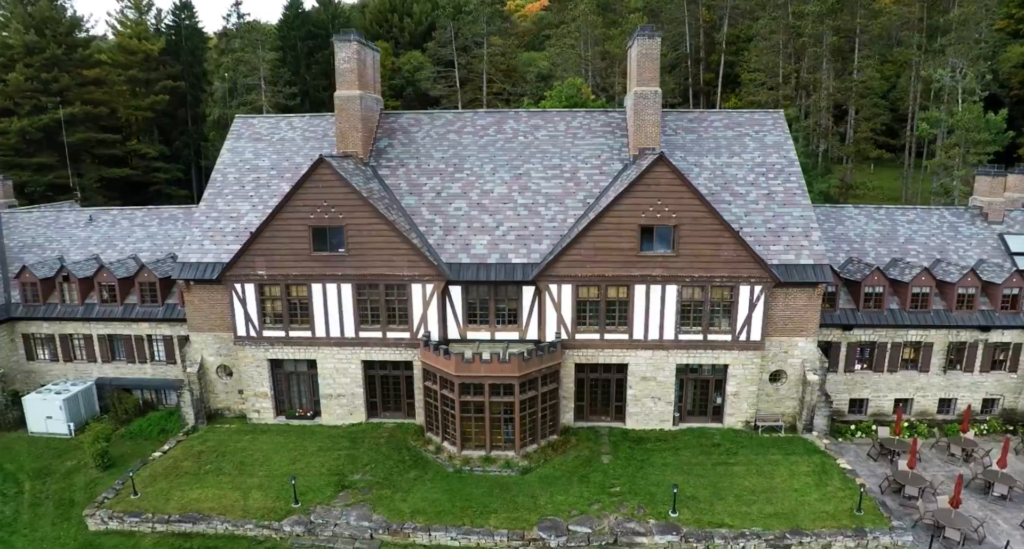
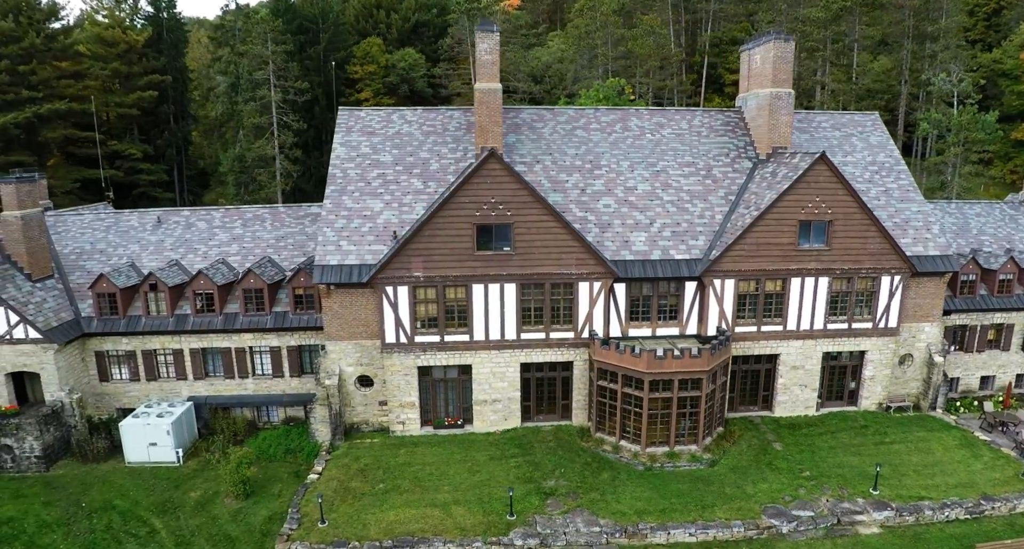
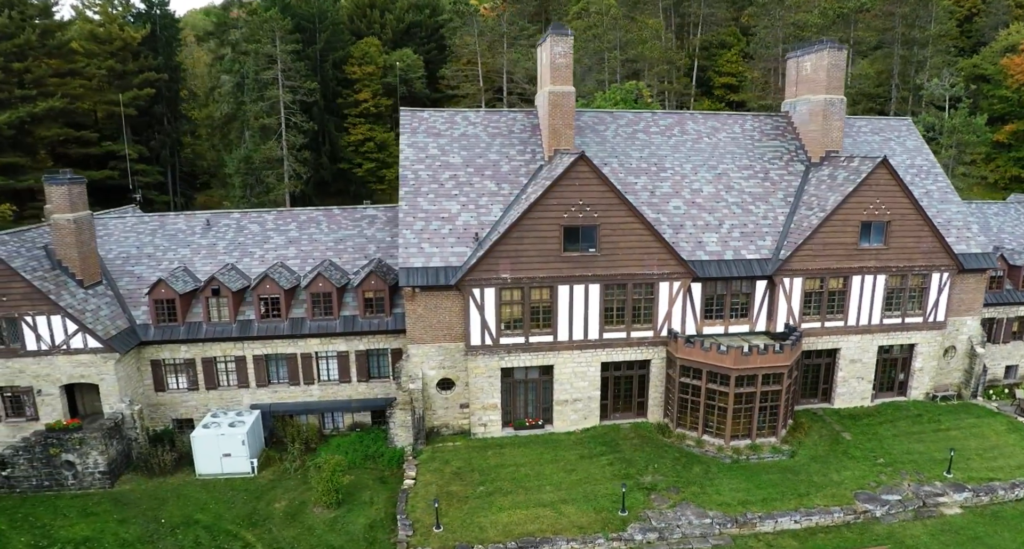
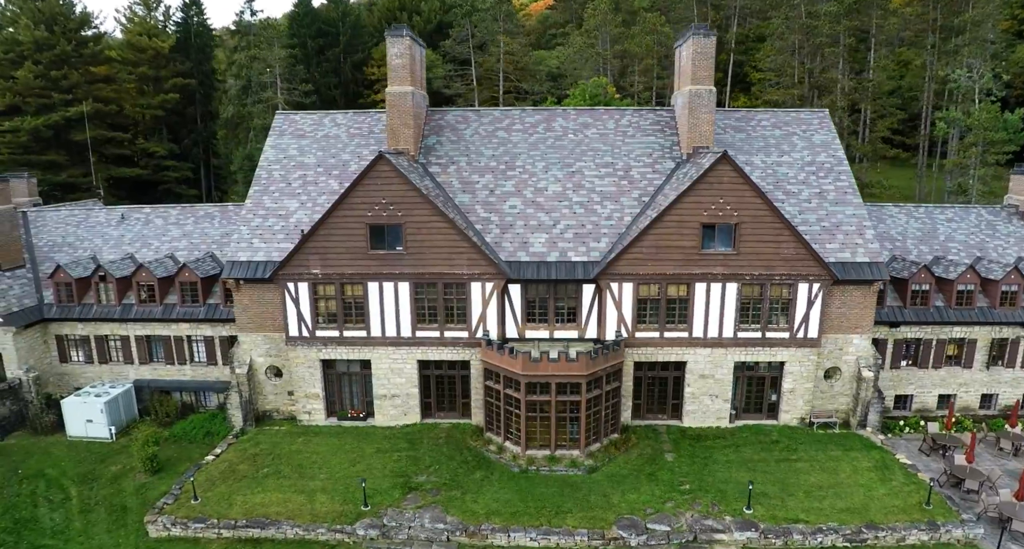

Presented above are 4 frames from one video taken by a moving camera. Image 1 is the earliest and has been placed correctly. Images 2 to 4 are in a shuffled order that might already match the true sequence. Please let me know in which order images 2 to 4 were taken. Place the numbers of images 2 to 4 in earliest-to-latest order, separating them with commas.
4, 2, 3
